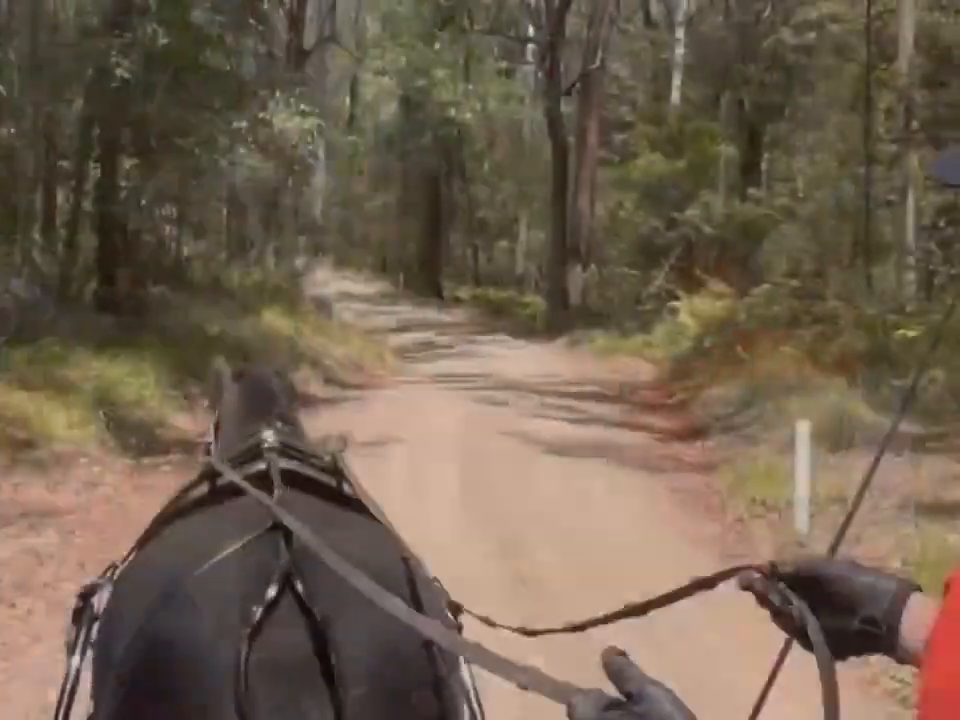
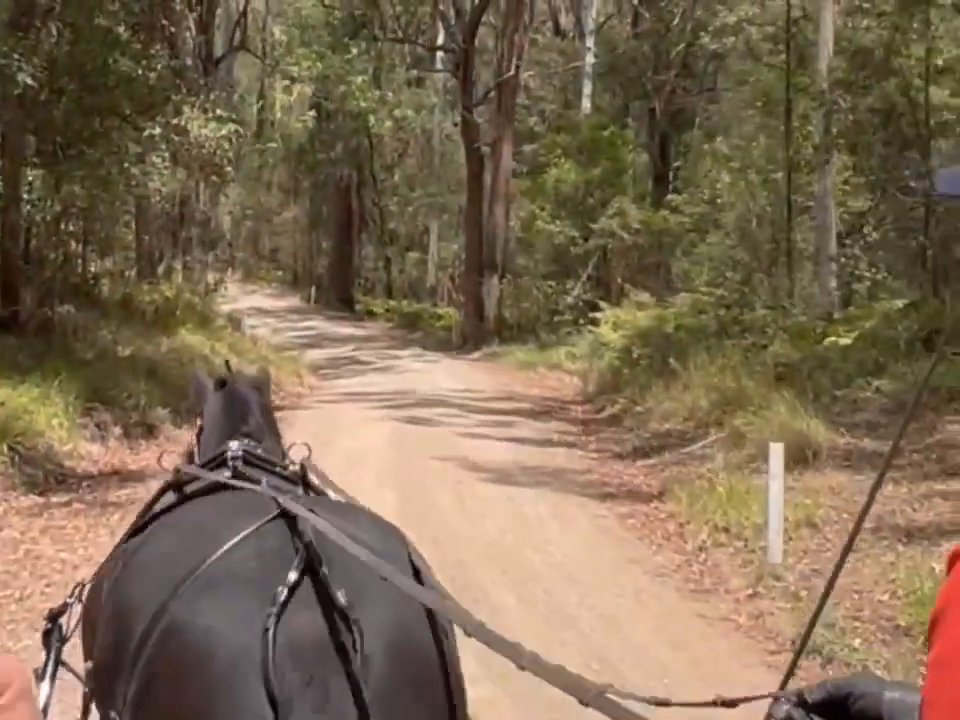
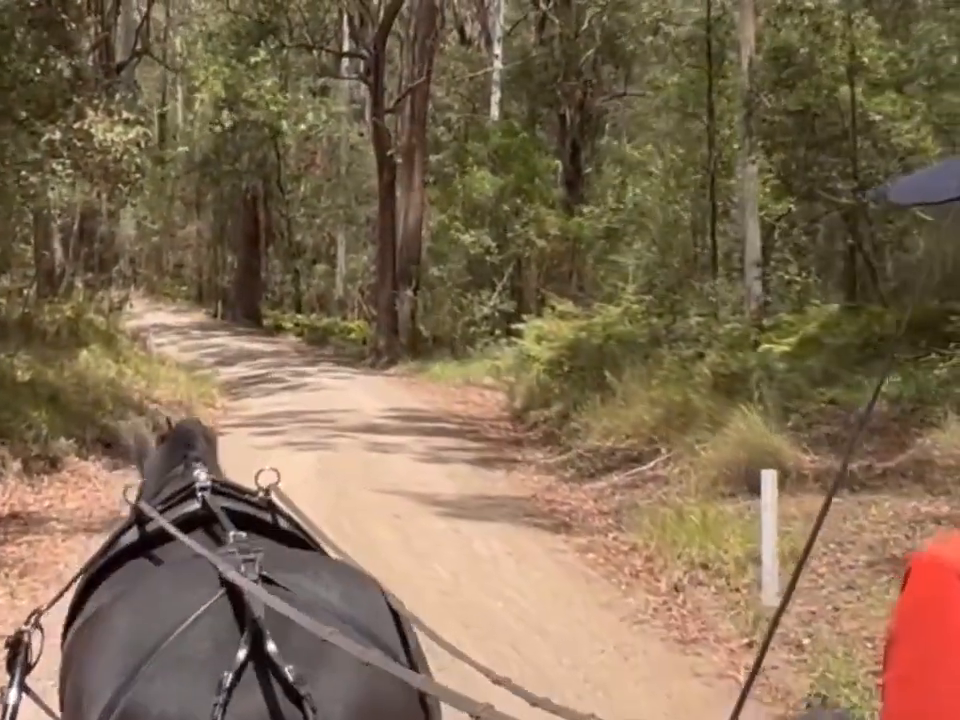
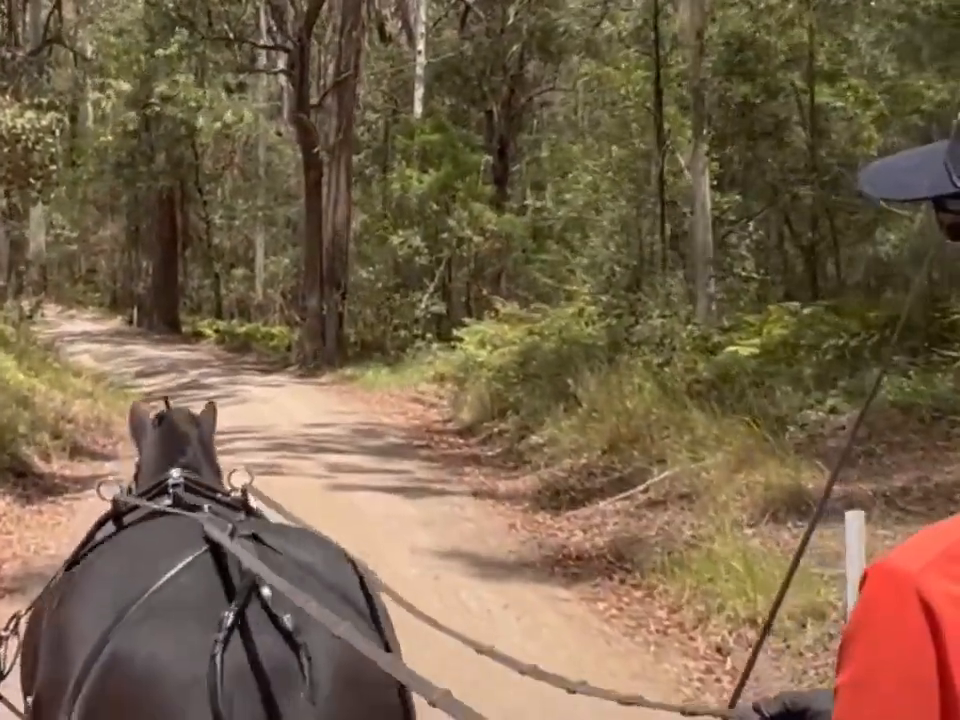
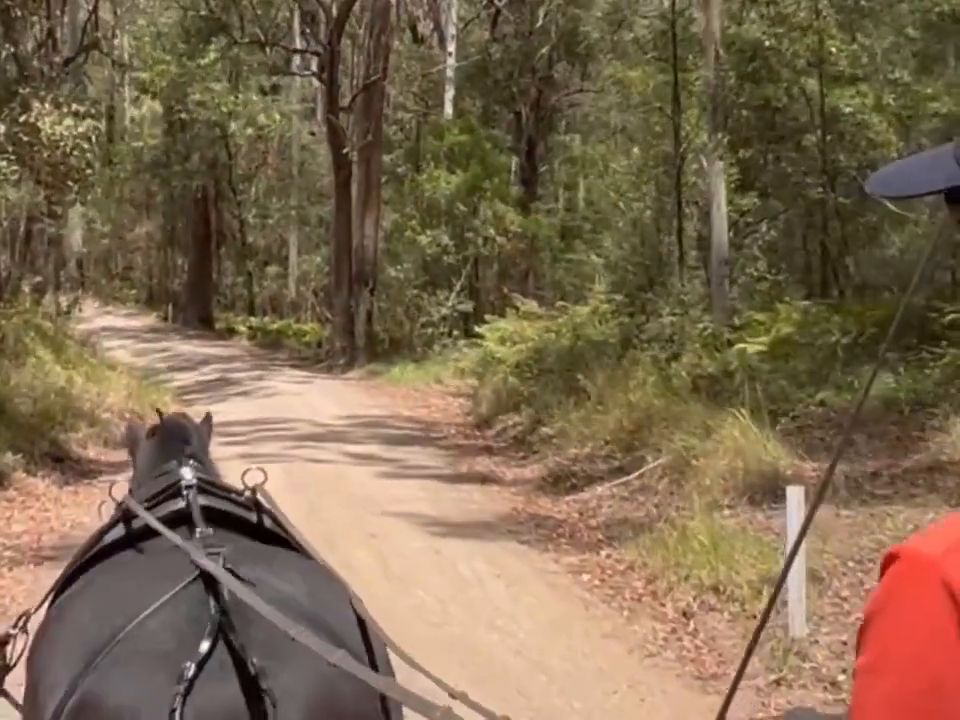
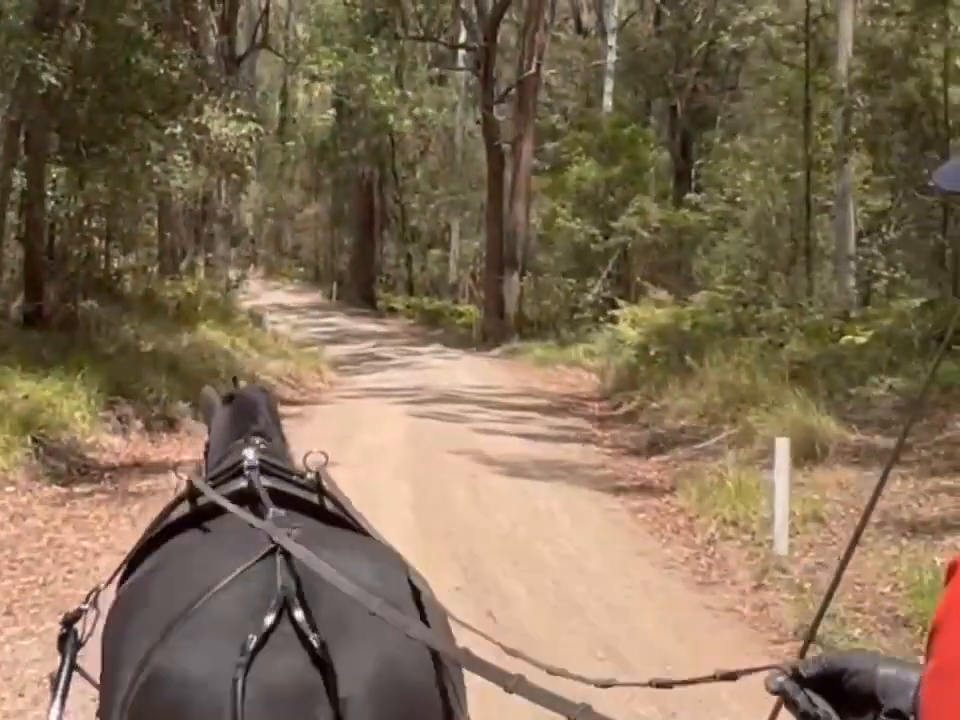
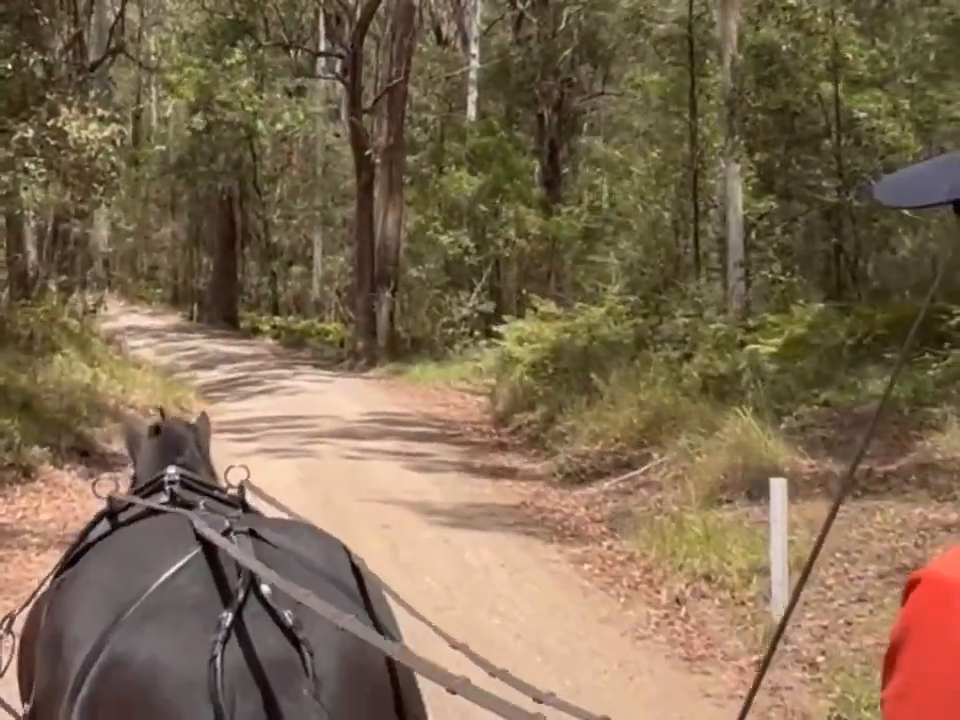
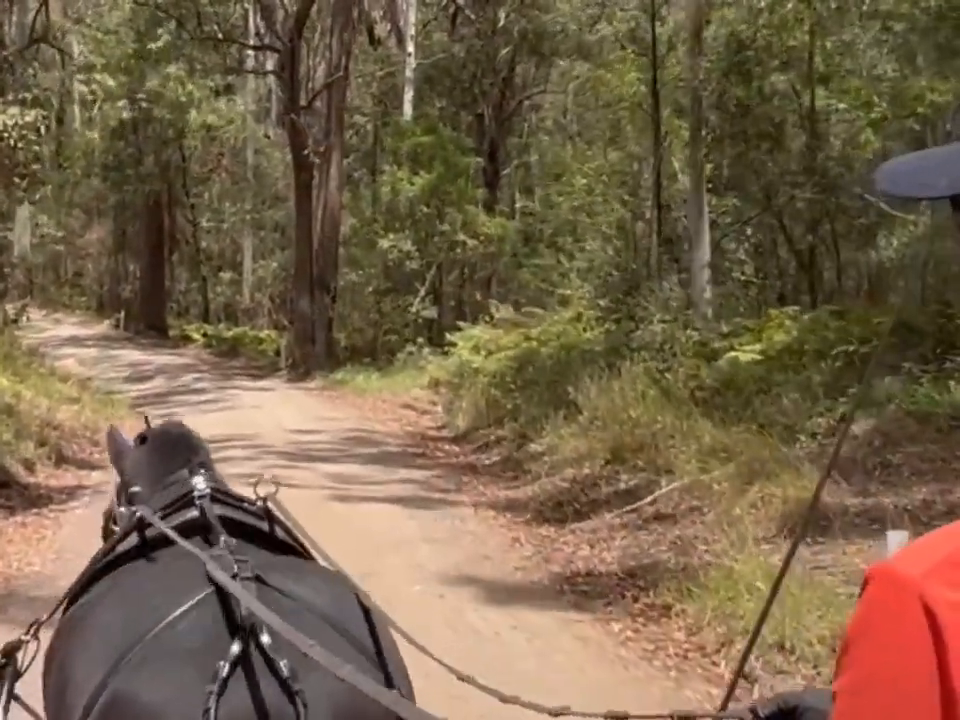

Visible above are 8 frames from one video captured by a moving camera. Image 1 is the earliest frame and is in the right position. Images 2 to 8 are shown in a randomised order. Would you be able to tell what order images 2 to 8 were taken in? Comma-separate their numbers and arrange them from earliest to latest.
6, 2, 3, 7, 5, 4, 8
